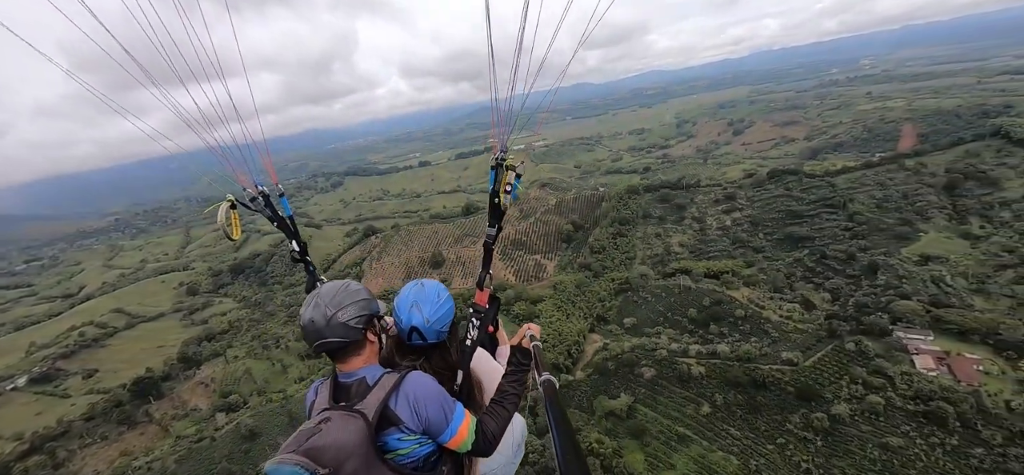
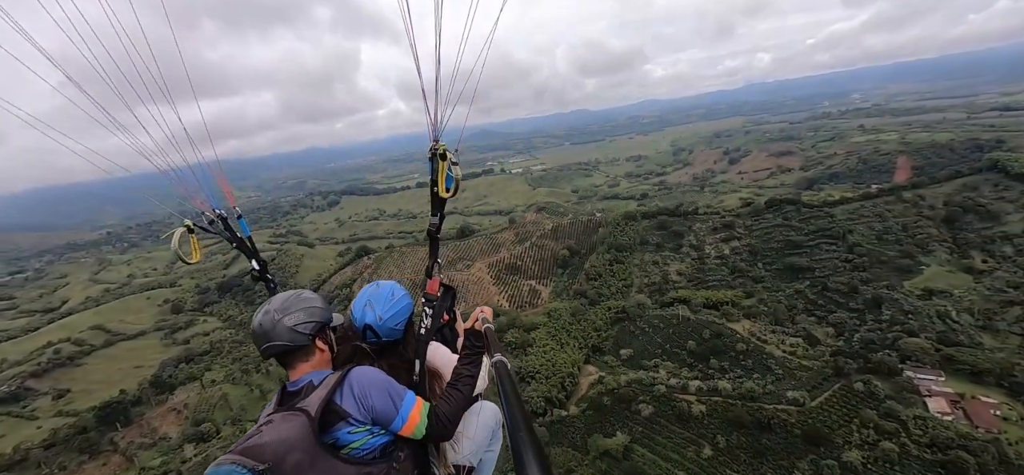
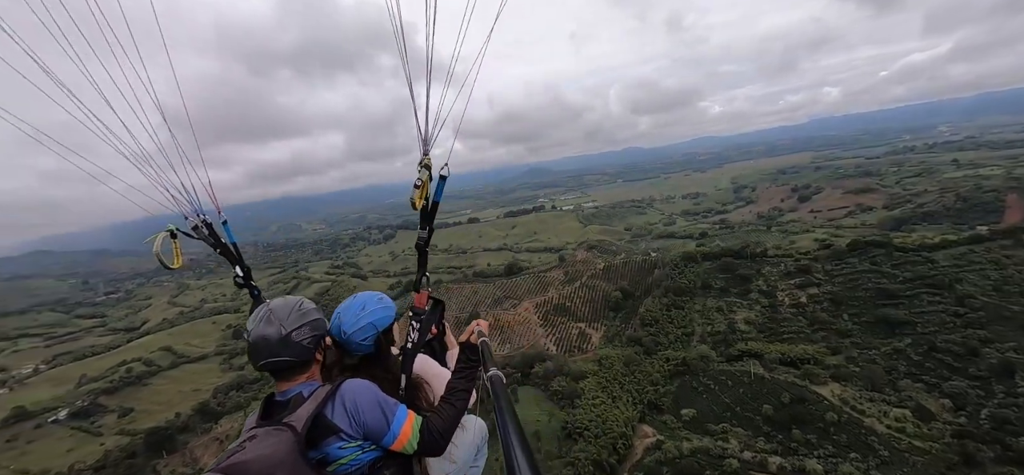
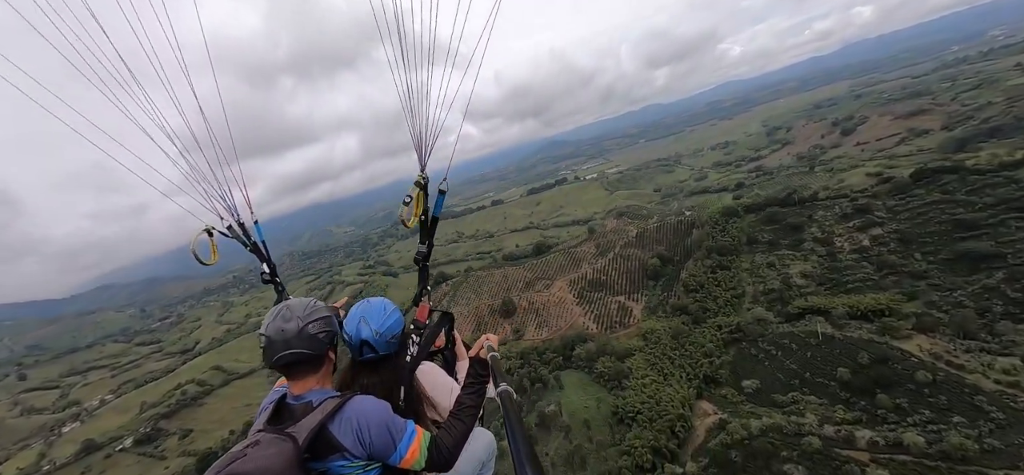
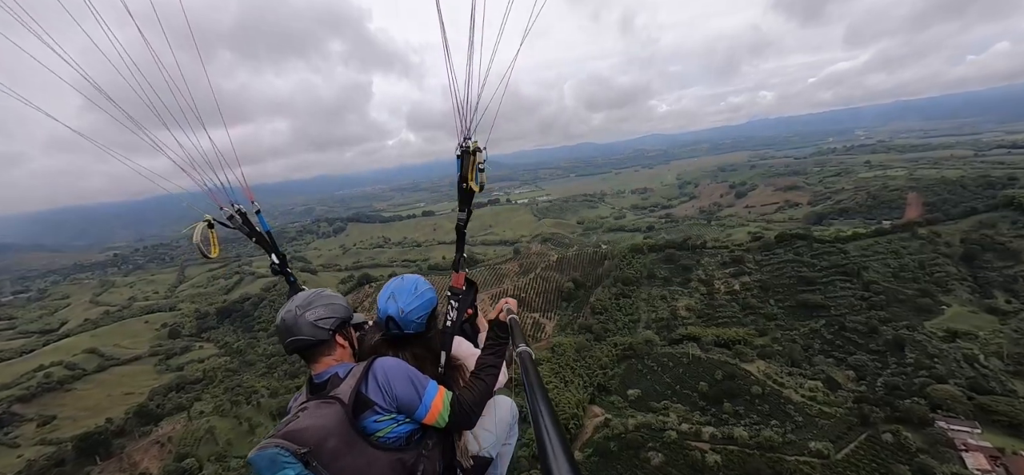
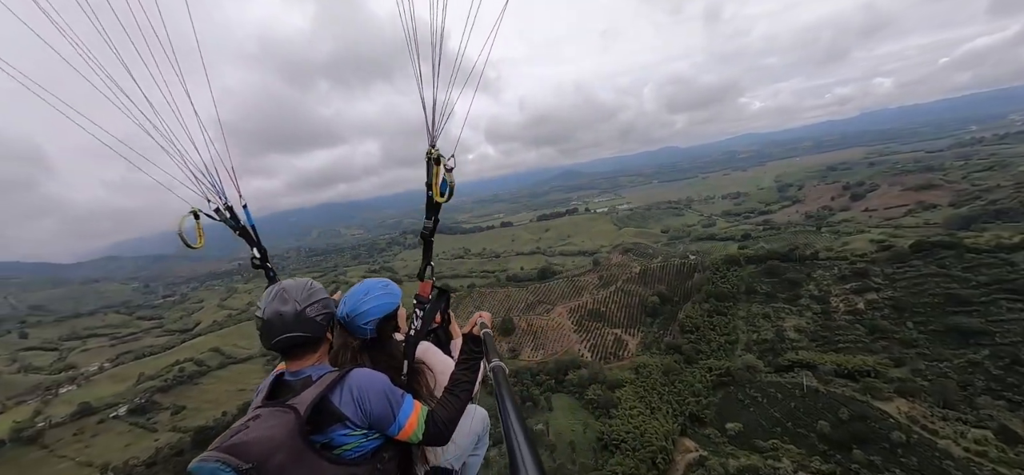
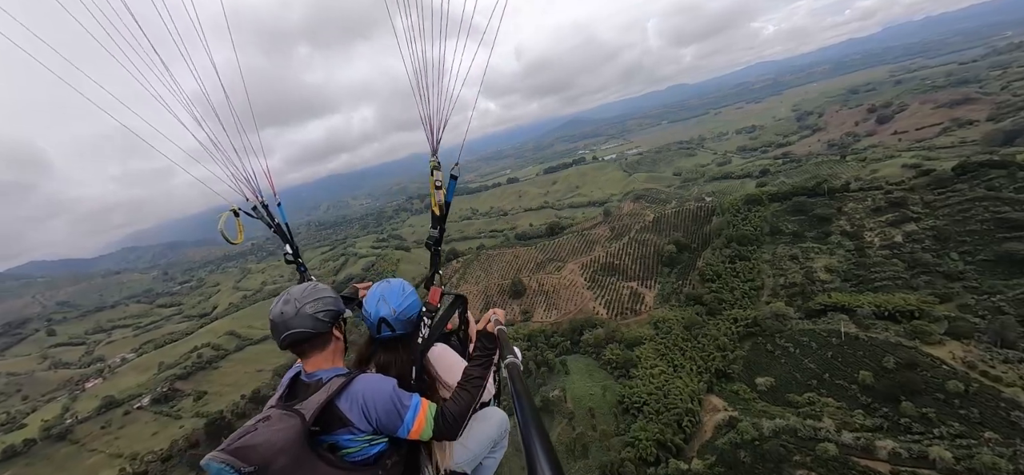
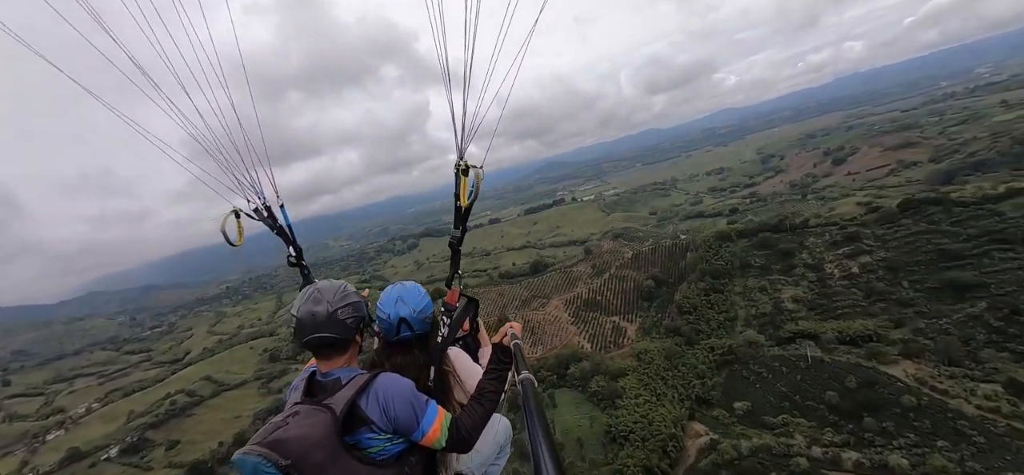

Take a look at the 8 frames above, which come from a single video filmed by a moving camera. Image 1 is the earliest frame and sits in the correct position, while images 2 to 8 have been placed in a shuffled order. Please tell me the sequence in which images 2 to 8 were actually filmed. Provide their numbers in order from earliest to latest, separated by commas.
2, 5, 3, 6, 8, 4, 7
